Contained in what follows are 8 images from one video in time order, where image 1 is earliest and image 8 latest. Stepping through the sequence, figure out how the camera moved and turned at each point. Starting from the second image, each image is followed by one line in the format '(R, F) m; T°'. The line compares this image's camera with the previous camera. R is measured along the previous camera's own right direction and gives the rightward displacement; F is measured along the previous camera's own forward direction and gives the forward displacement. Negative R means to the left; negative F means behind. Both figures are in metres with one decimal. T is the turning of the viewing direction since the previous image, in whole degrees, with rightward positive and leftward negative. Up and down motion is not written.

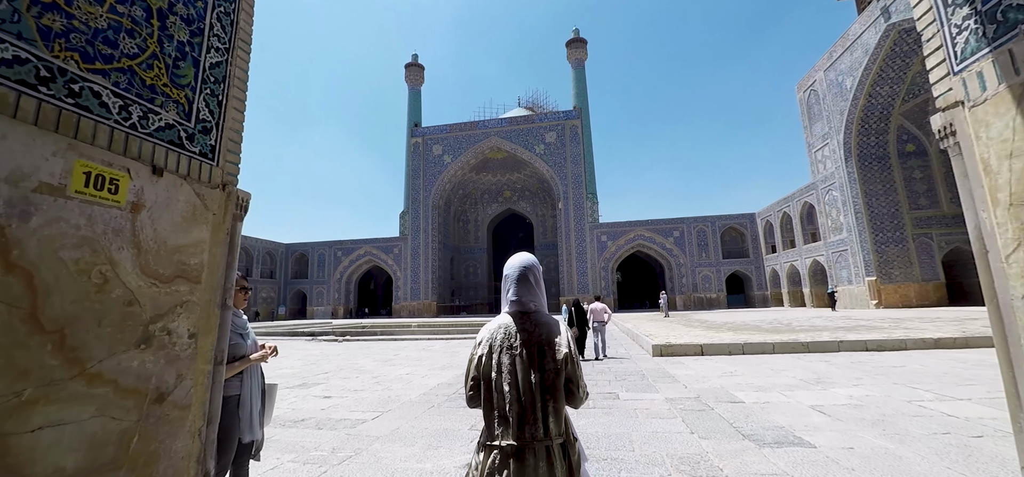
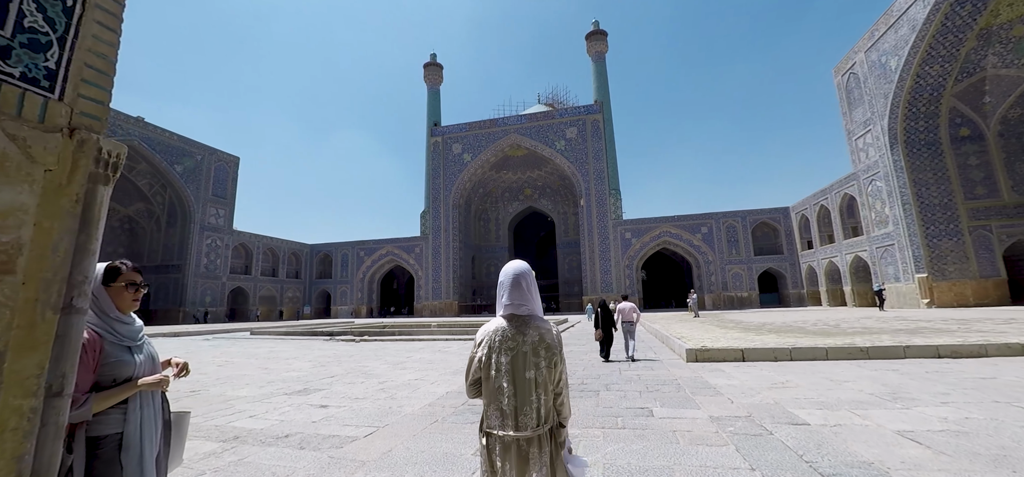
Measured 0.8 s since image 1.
(0.0, +0.3) m; -3°
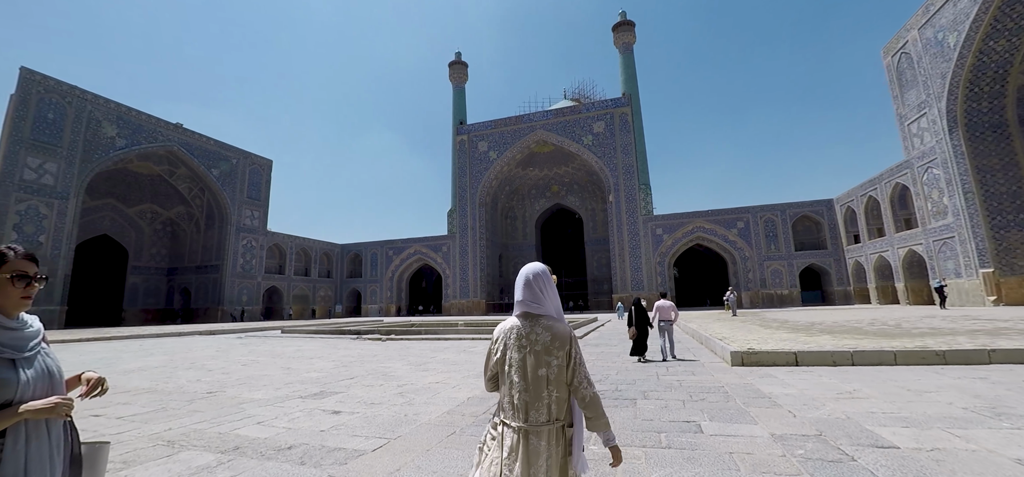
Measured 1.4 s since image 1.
(0.0, +0.2) m; -4°
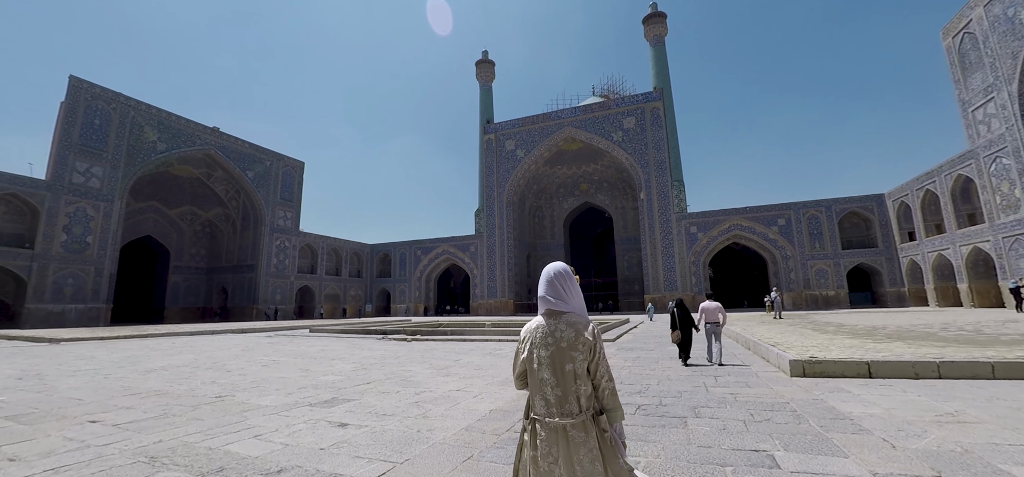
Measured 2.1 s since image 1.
(0.0, +0.3) m; -4°
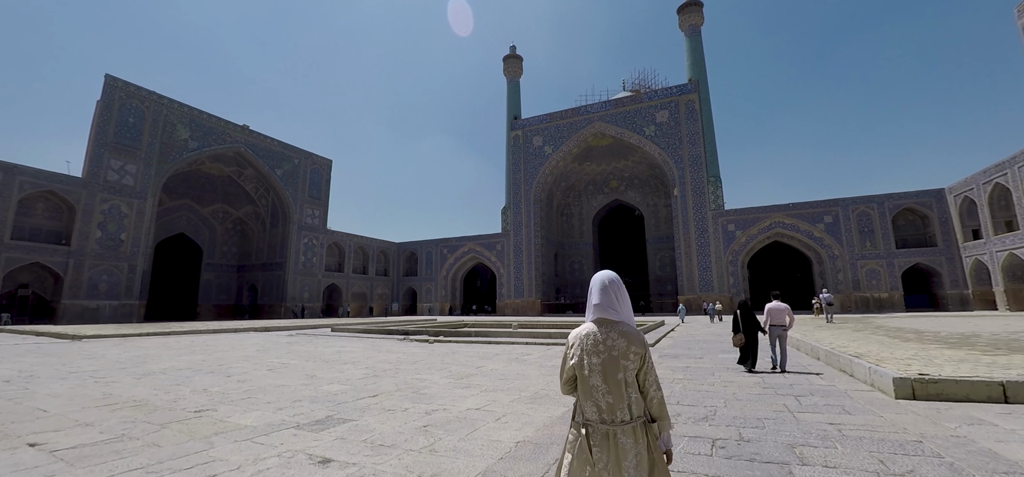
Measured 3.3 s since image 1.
(0.0, +0.5) m; -4°
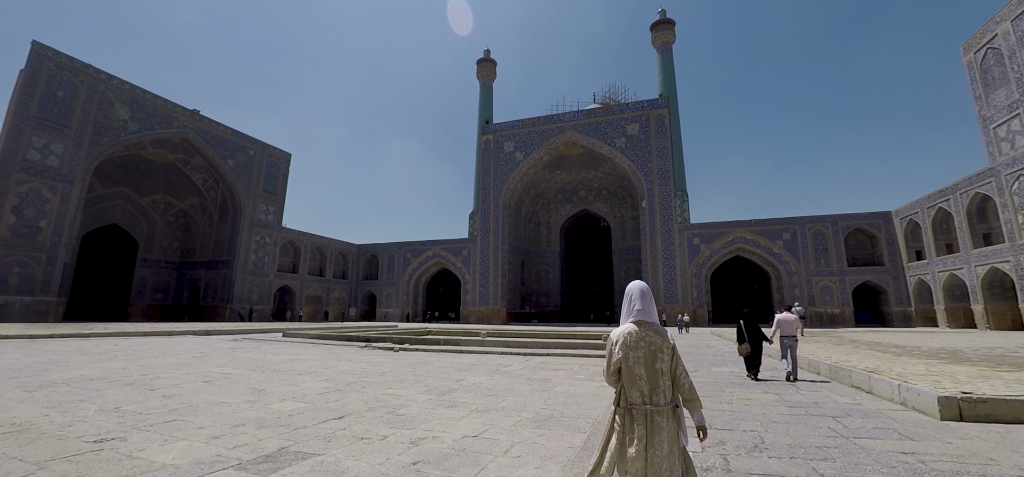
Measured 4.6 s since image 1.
(-0.2, +0.4) m; +5°
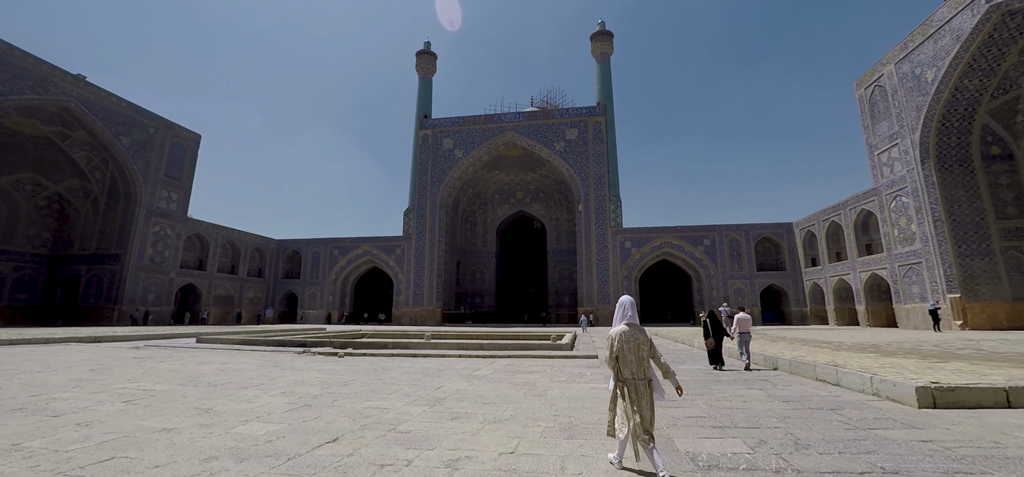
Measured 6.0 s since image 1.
(-0.4, +0.3) m; +10°
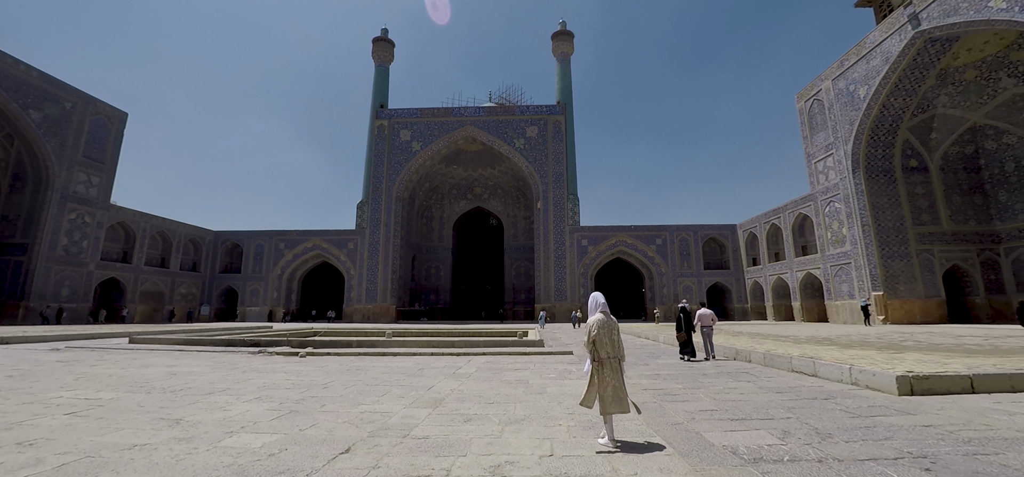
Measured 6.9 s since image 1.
(-0.3, +0.1) m; +7°
